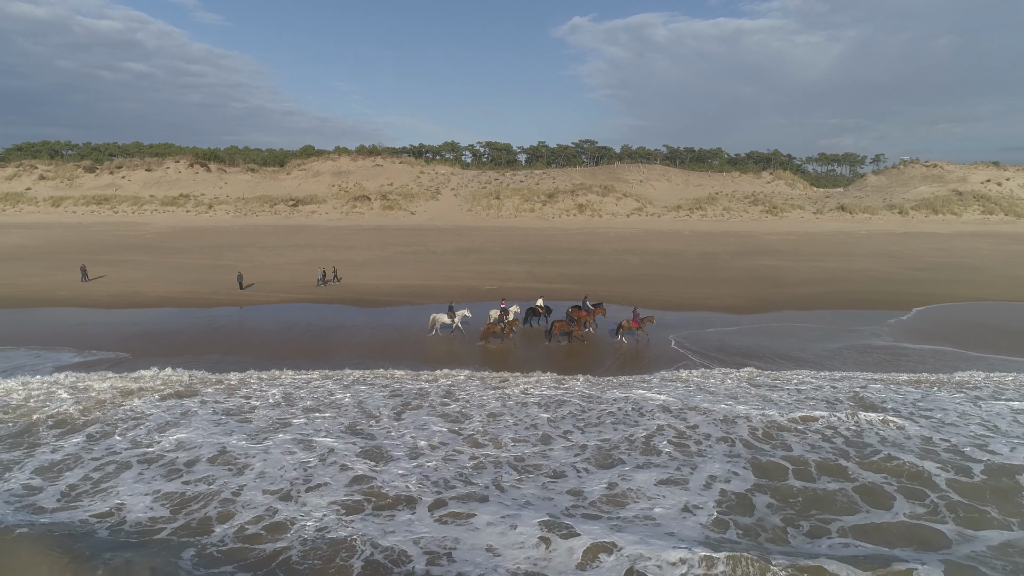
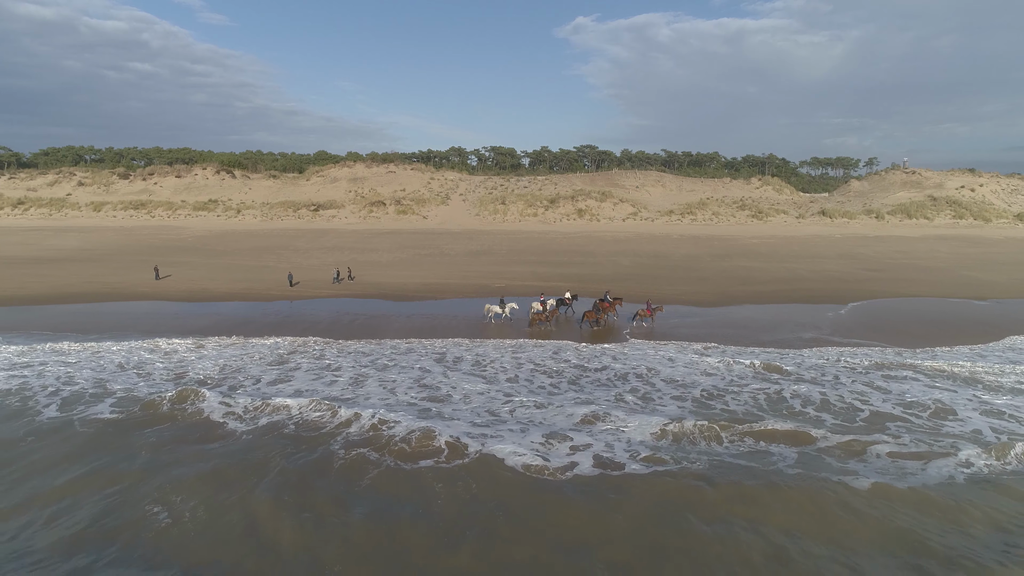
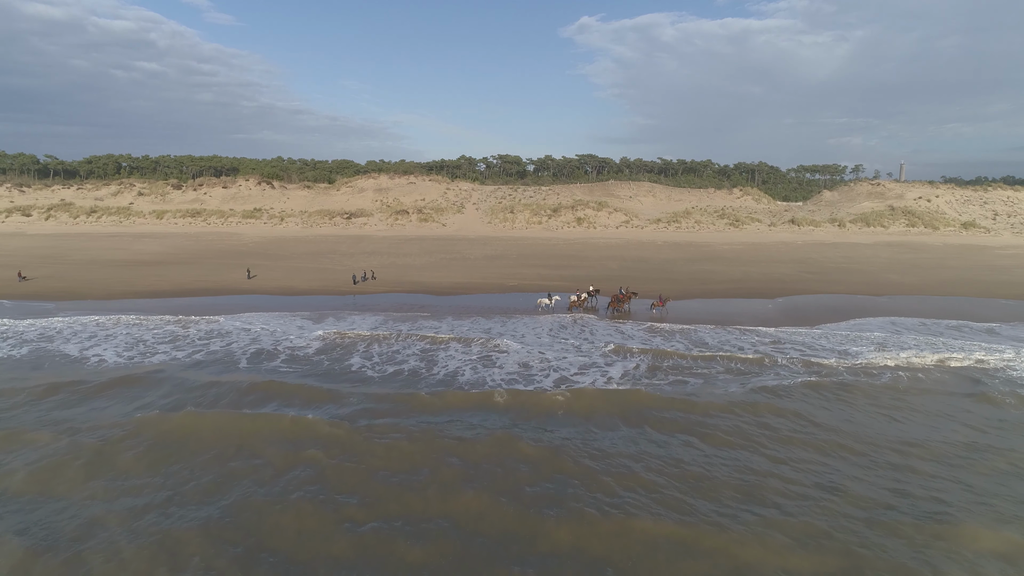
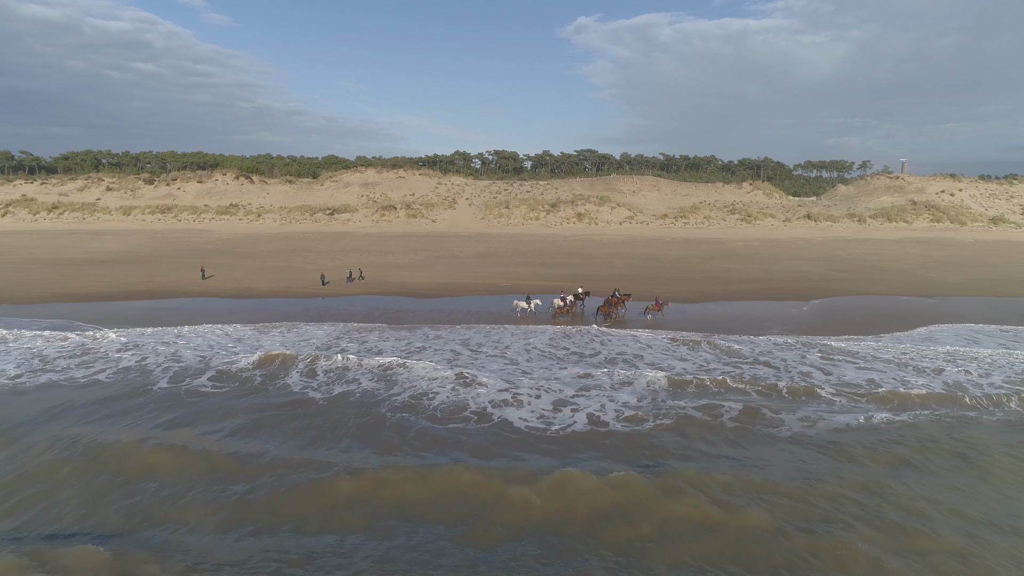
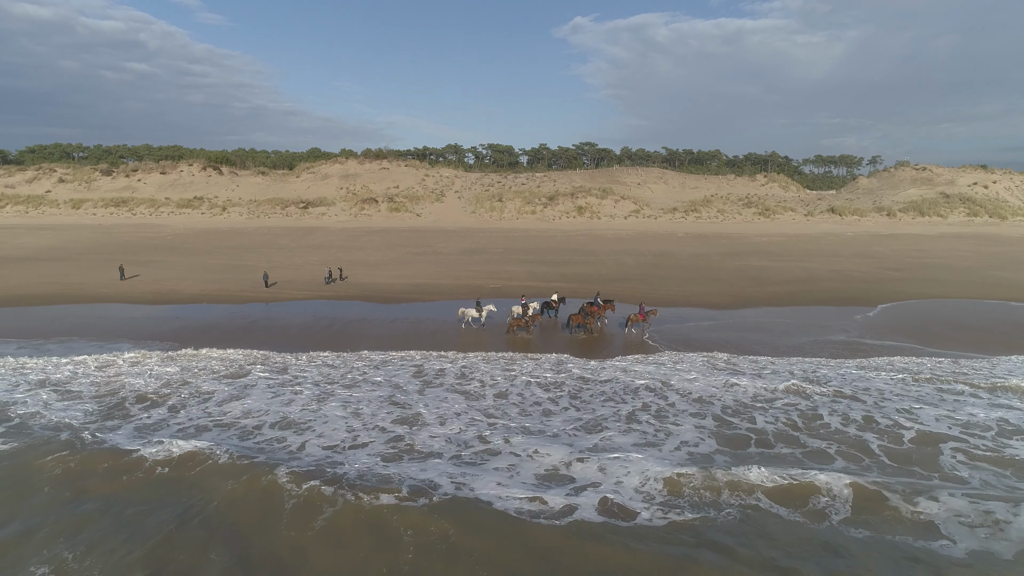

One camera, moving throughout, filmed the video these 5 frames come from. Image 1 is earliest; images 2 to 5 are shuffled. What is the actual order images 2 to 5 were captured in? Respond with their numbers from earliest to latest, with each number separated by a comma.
5, 2, 4, 3
